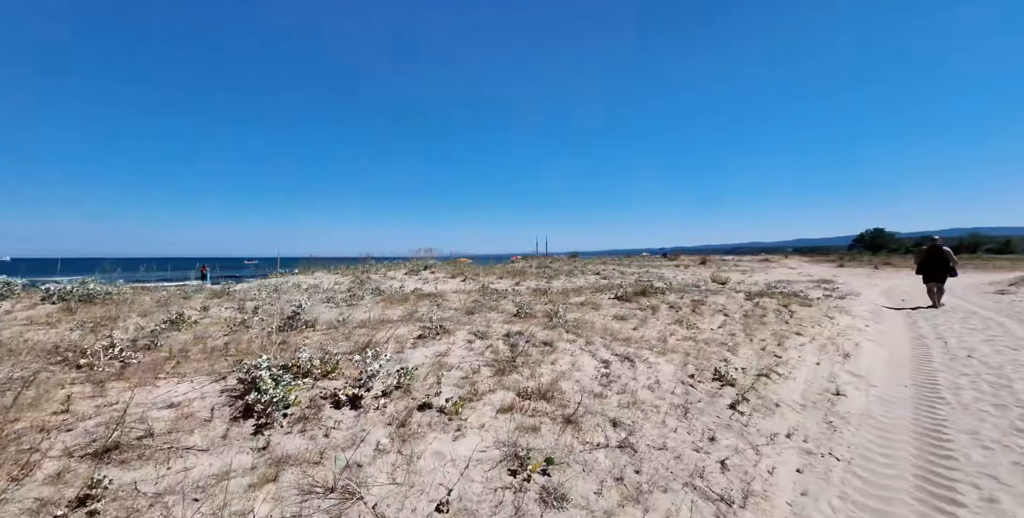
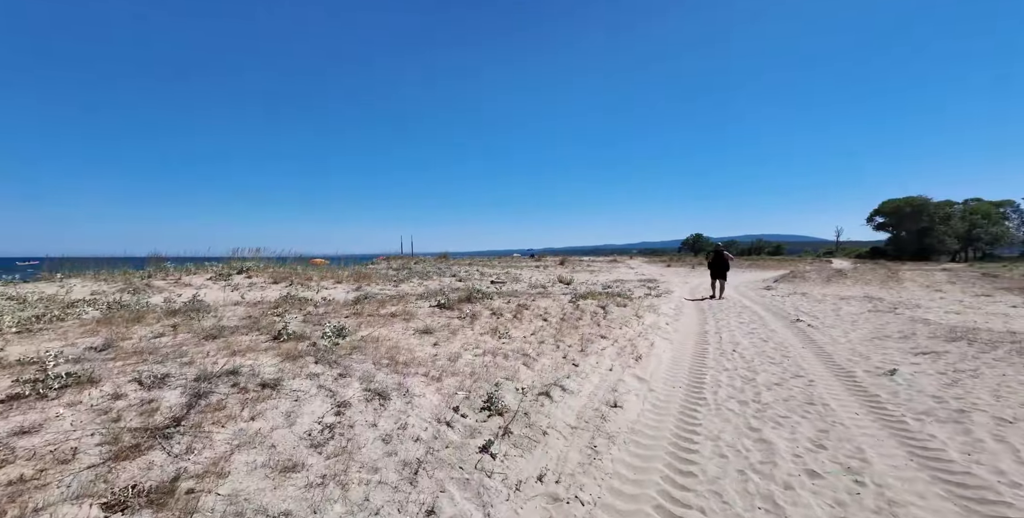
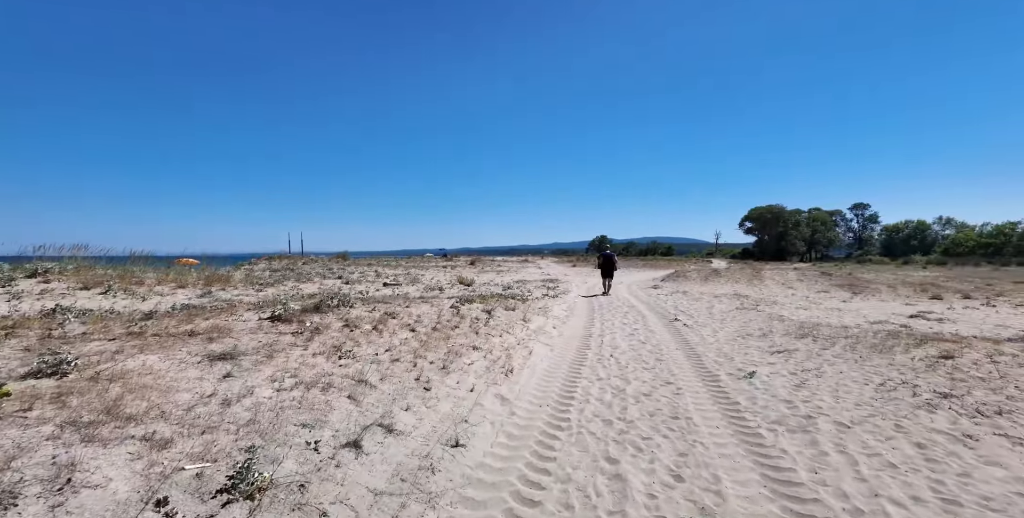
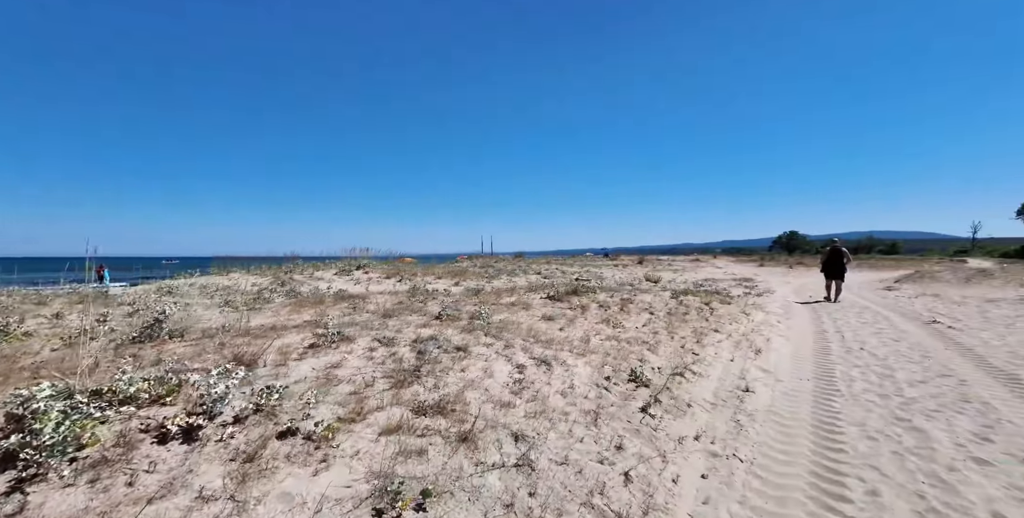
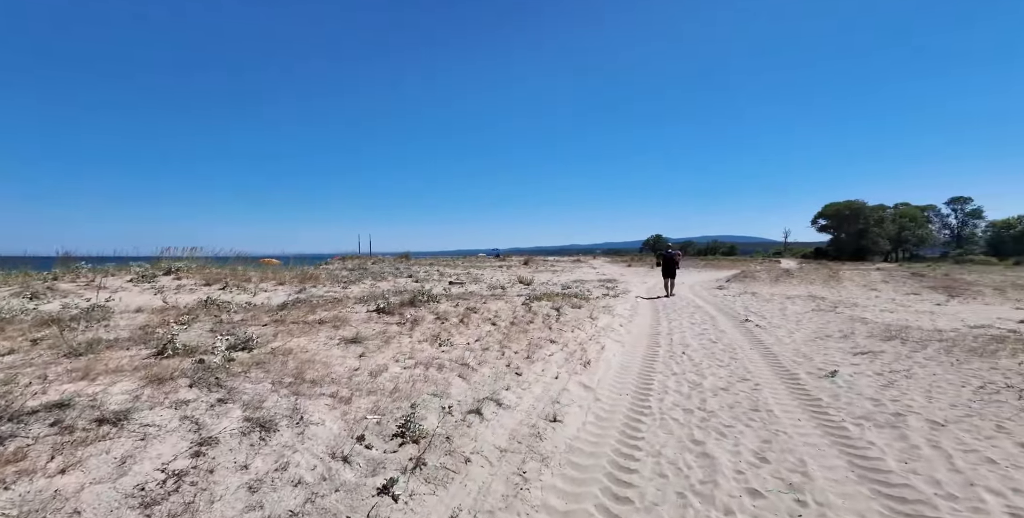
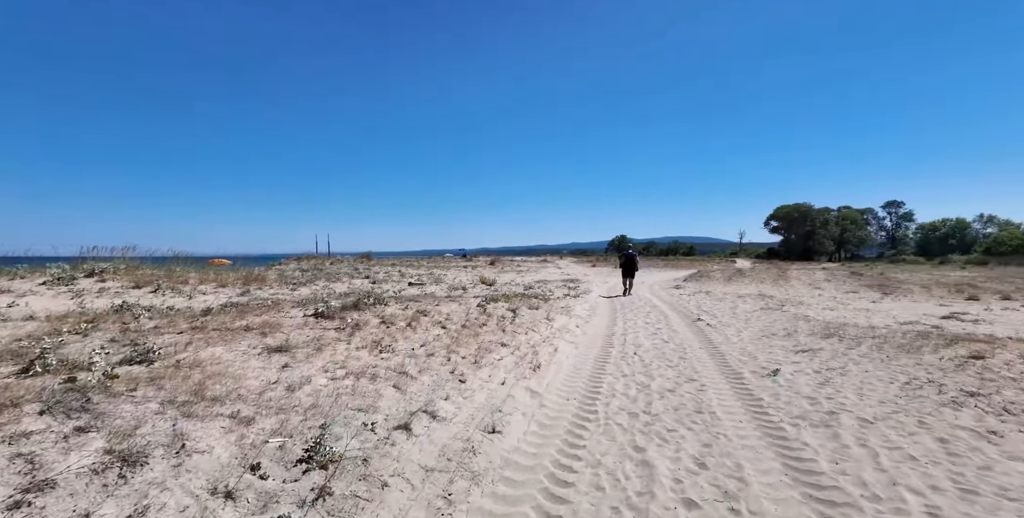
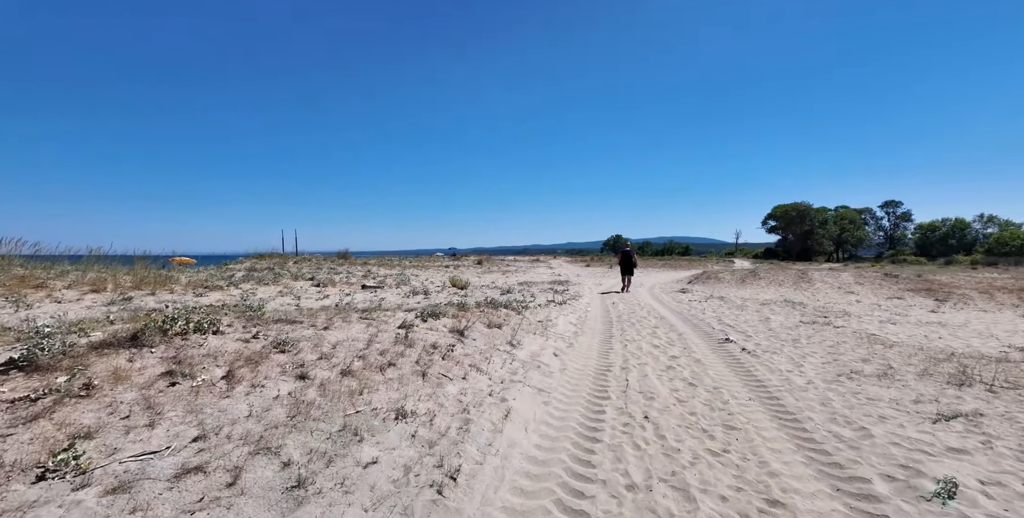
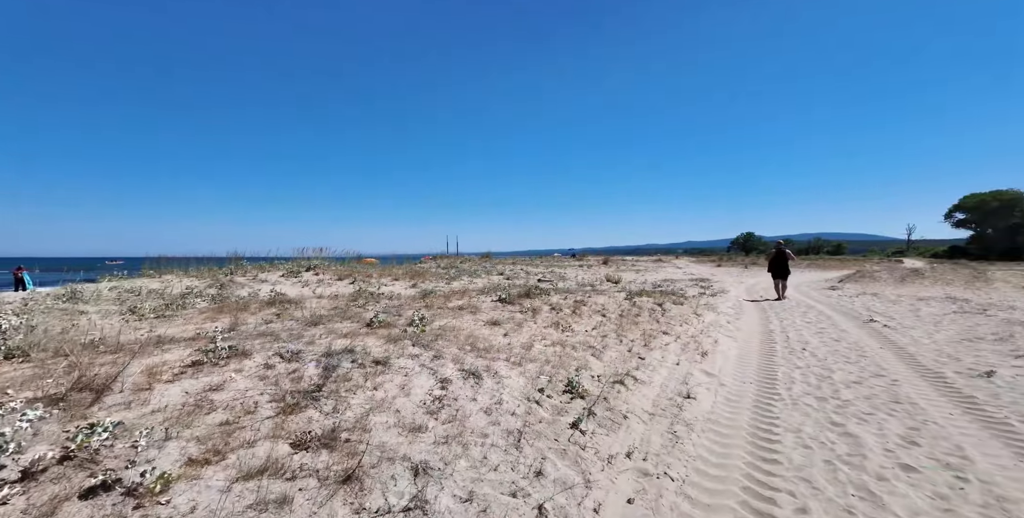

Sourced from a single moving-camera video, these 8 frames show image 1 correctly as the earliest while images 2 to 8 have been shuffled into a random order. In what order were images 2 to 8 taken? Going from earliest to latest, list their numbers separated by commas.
4, 8, 2, 5, 6, 3, 7
